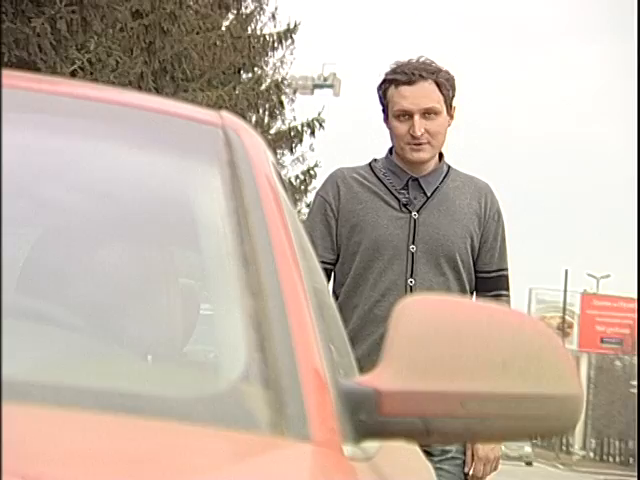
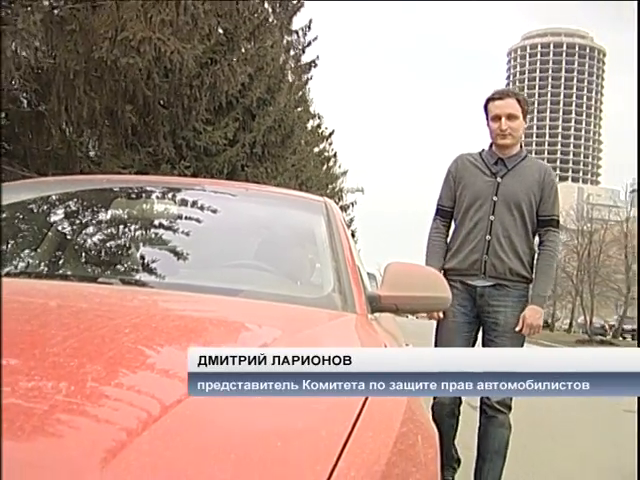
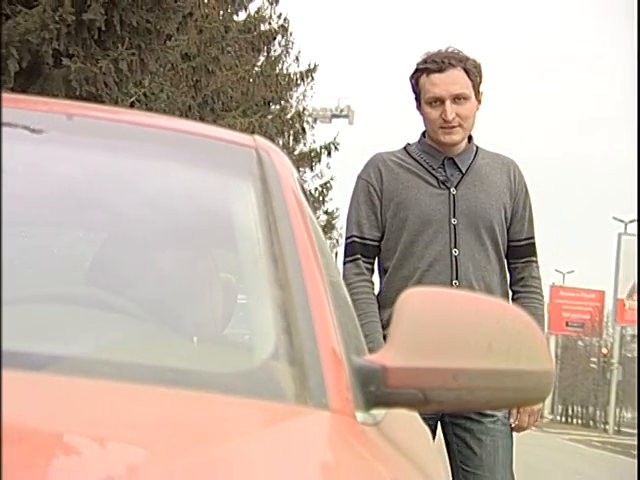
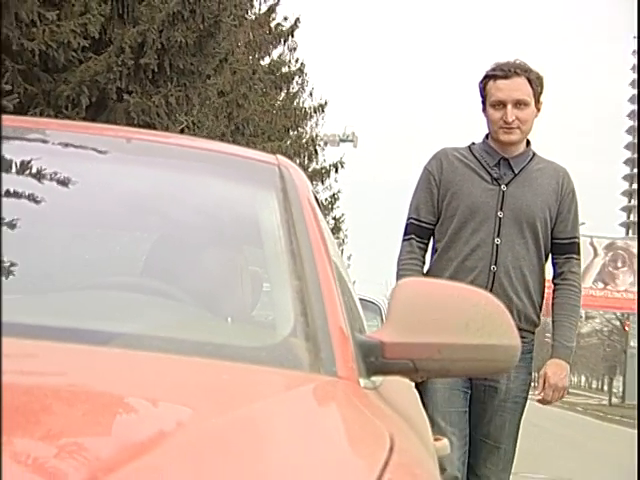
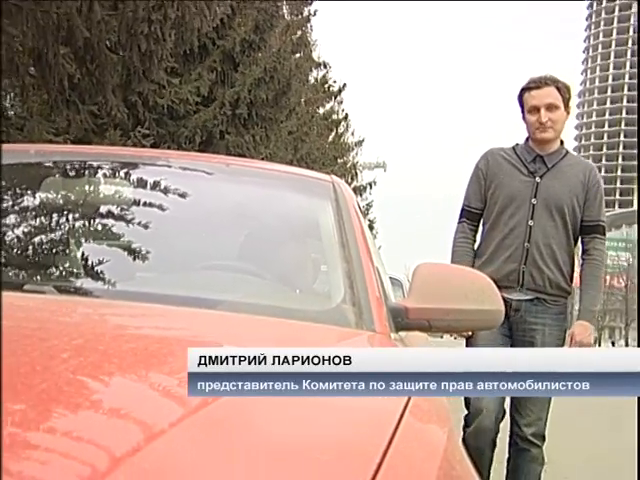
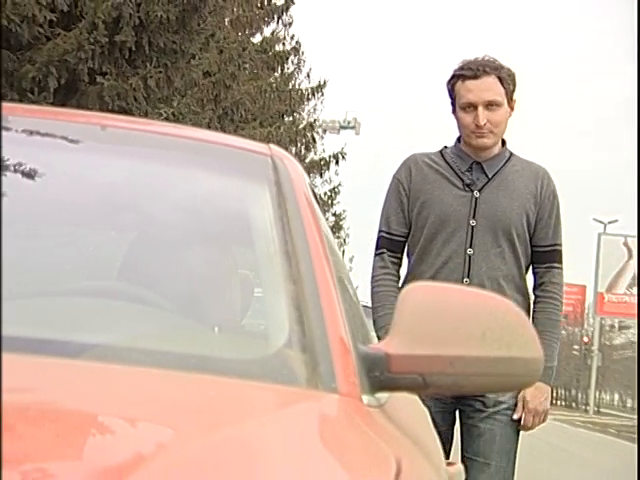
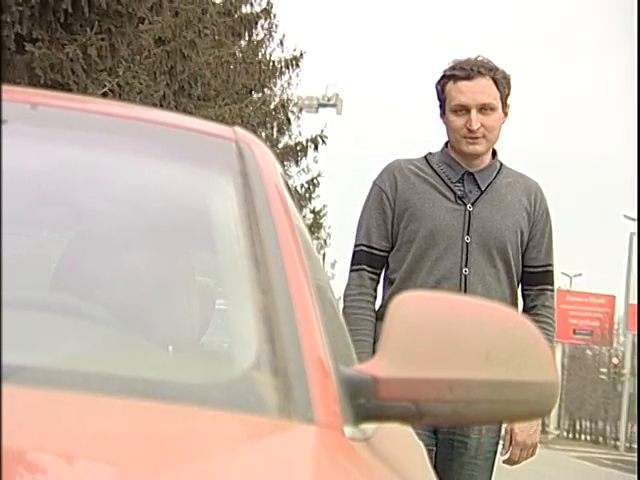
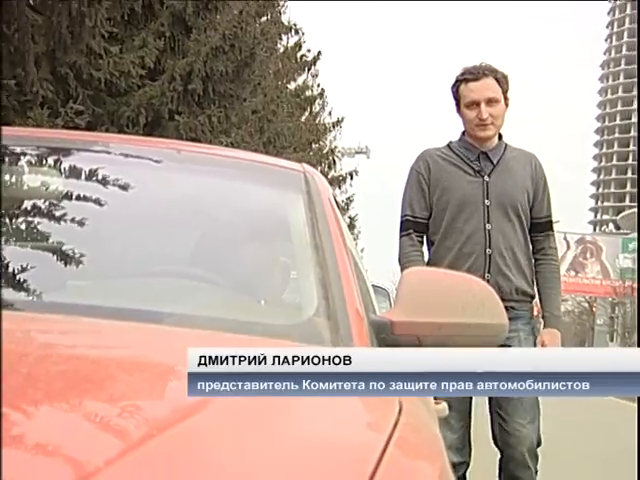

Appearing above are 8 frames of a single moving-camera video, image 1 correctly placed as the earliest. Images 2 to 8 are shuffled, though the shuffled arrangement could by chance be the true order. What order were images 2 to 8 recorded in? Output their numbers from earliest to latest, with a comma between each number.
7, 3, 6, 4, 8, 5, 2
